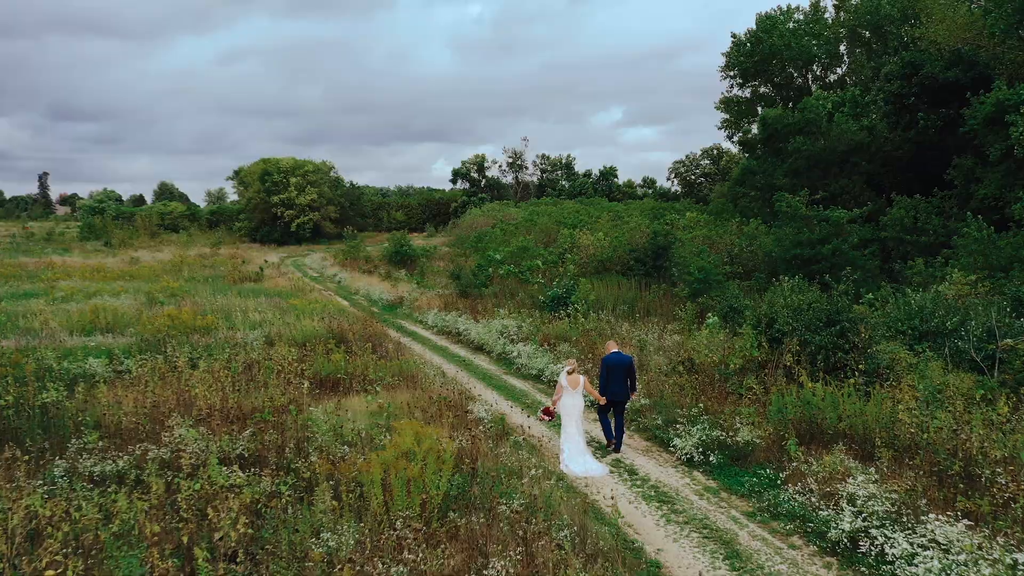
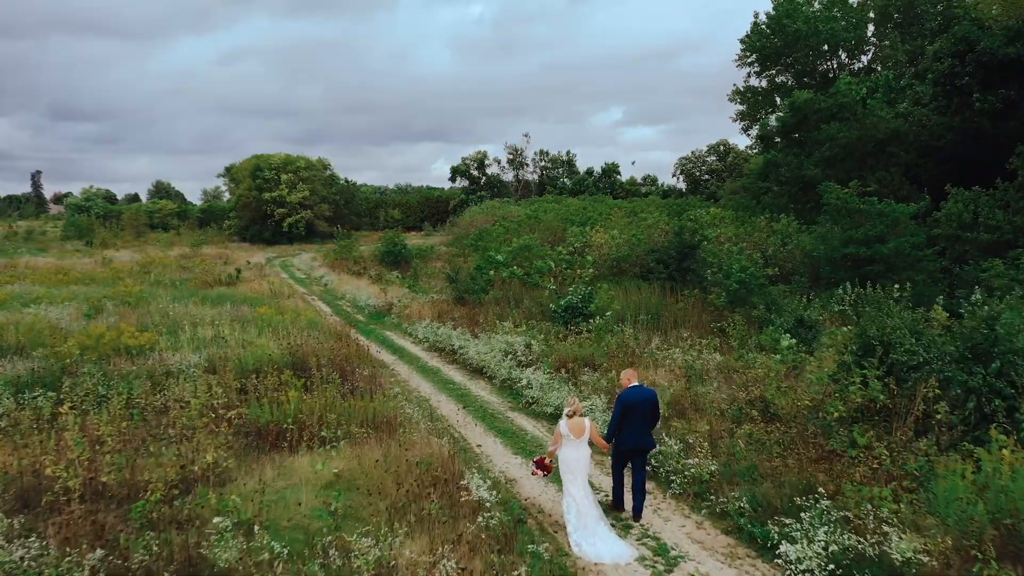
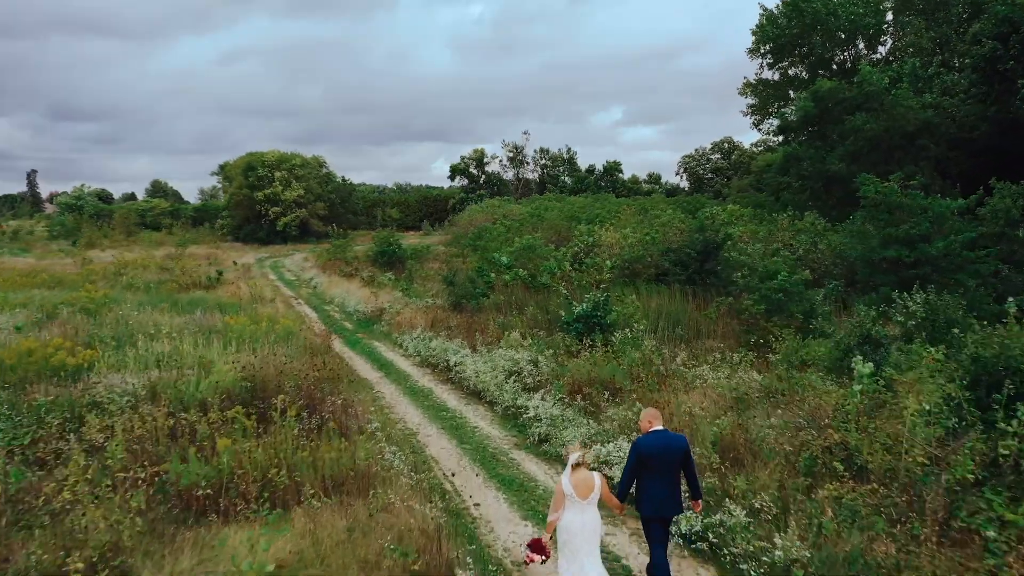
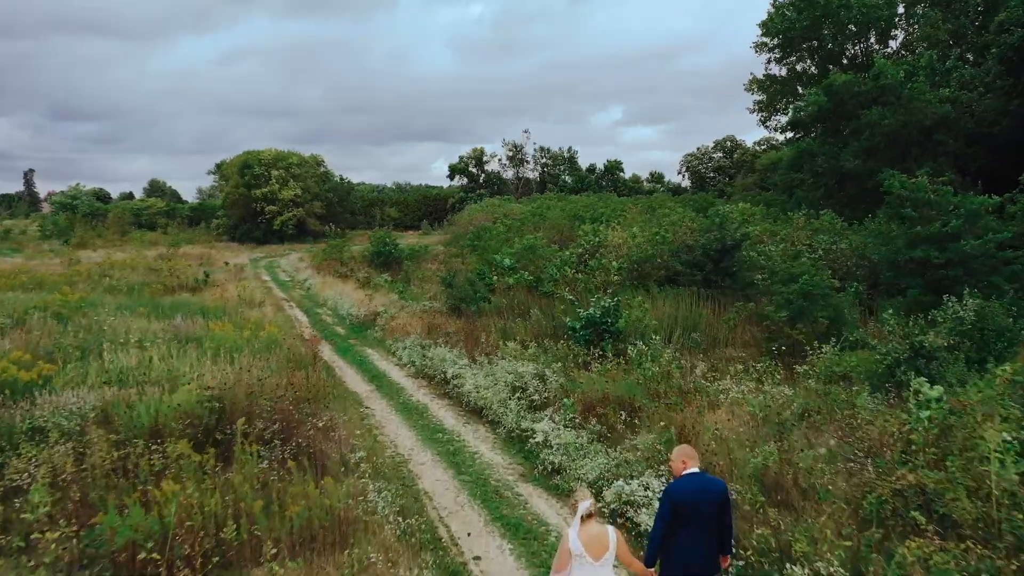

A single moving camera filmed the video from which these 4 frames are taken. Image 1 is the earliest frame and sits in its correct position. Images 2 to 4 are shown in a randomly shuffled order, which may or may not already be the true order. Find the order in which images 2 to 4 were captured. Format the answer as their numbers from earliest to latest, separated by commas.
2, 3, 4
